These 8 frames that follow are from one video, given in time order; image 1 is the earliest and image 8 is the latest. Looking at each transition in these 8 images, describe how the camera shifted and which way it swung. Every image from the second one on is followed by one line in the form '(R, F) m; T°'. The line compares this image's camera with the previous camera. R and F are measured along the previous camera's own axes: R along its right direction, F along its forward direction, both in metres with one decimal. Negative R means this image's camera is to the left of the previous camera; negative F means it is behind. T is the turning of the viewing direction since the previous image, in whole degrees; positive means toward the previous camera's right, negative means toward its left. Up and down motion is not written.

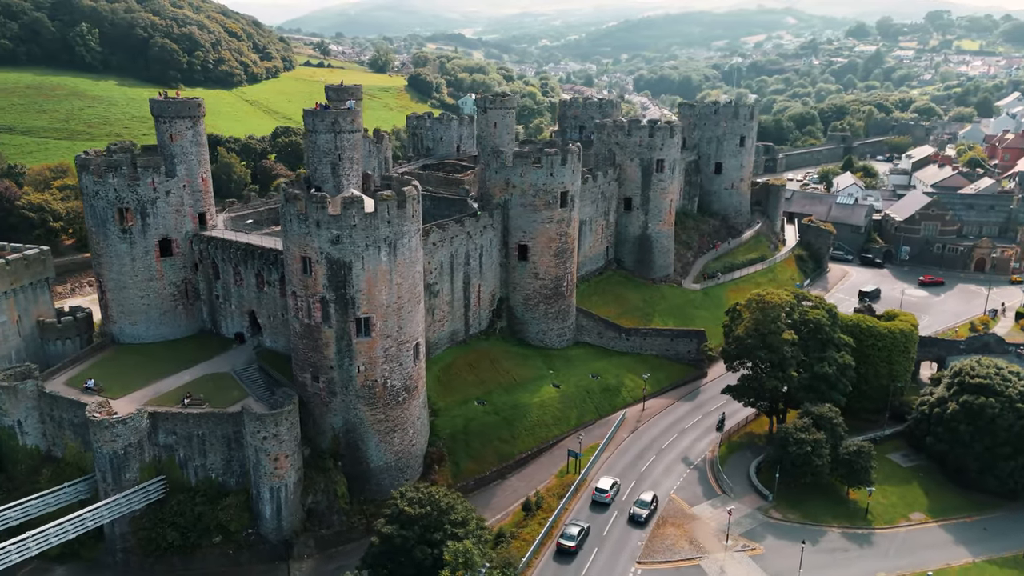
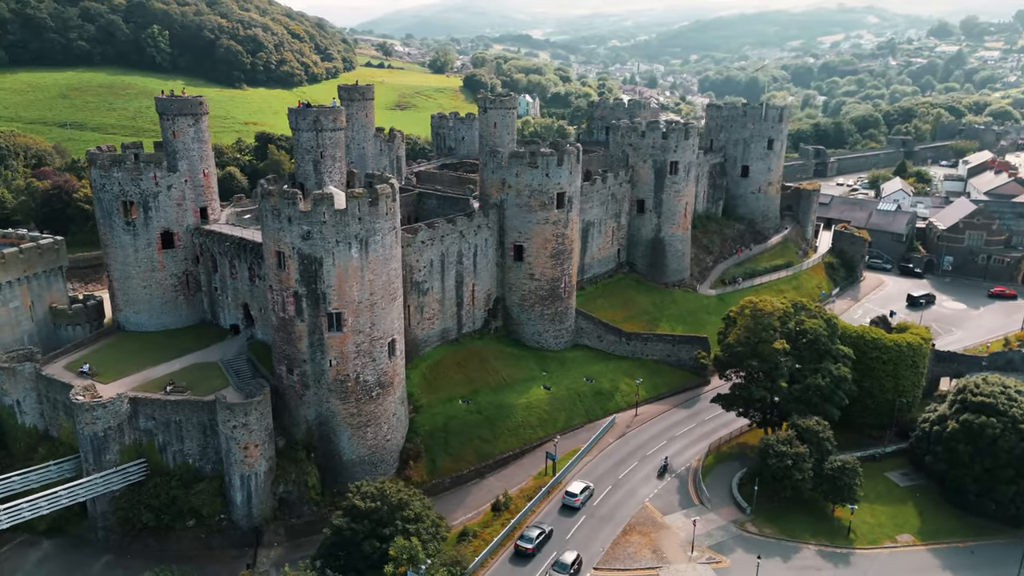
(+4.4, +0.2) m; -5°
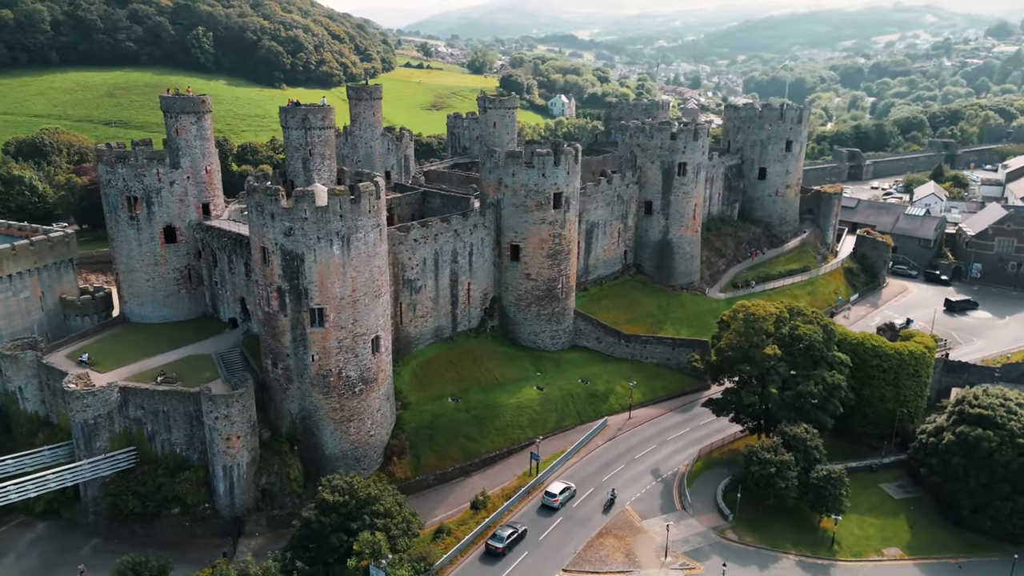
(+3.0, +0.1) m; -3°
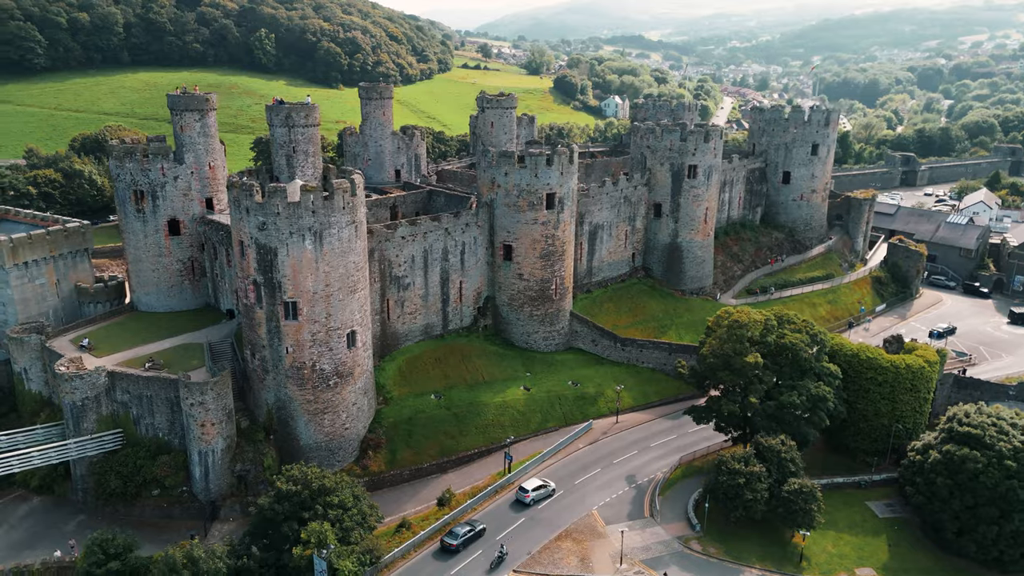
(+4.5, +0.2) m; -5°
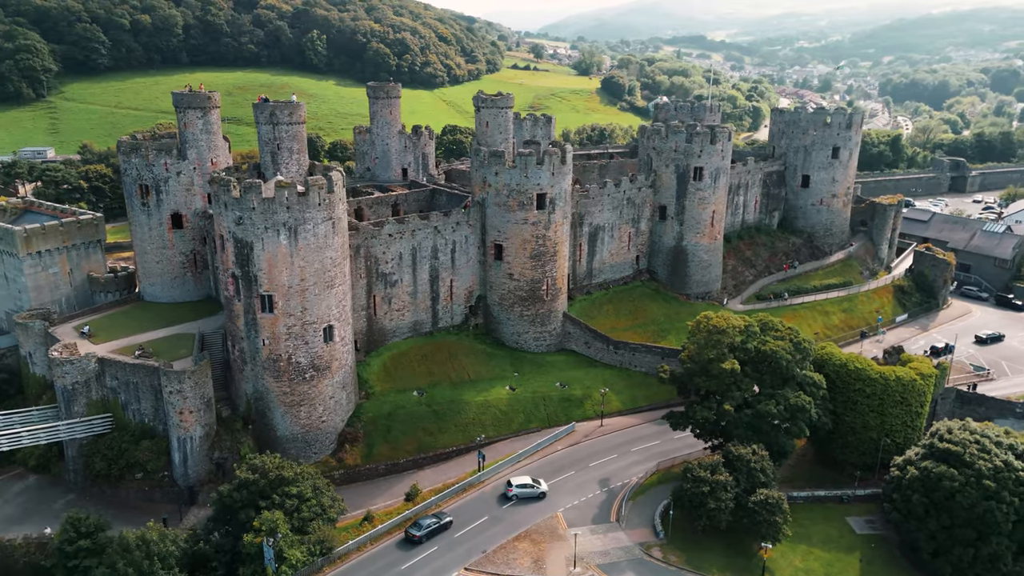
(+4.2, +0.1) m; -4°
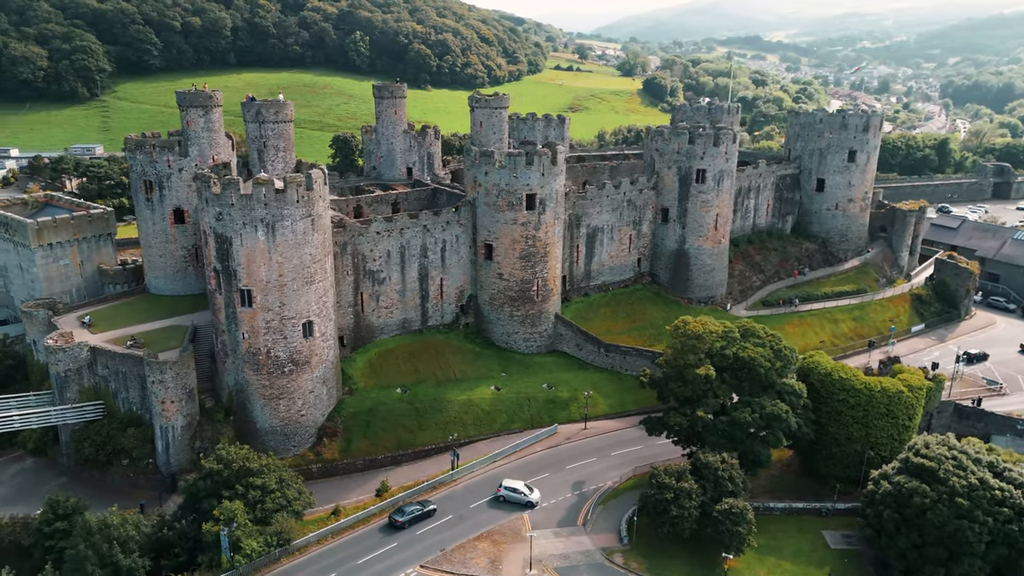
(+3.8, +0.2) m; -4°
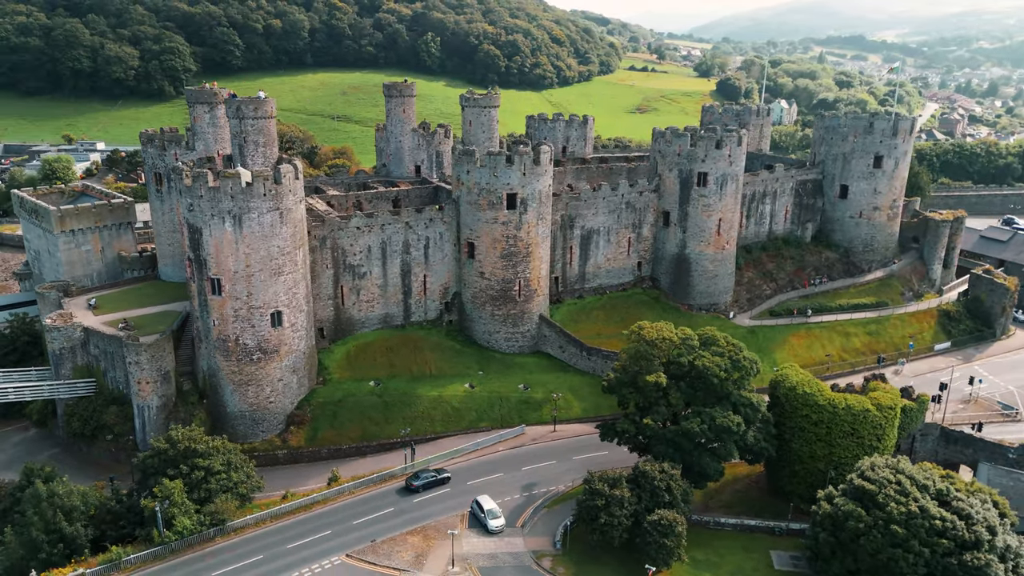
(+6.5, +0.4) m; -6°
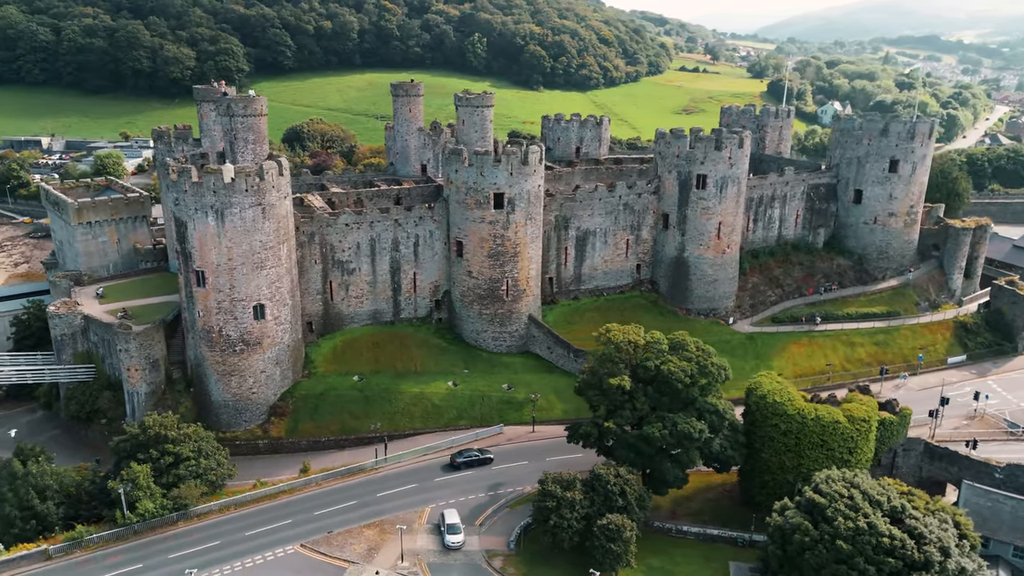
(+4.4, +0.1) m; -4°
